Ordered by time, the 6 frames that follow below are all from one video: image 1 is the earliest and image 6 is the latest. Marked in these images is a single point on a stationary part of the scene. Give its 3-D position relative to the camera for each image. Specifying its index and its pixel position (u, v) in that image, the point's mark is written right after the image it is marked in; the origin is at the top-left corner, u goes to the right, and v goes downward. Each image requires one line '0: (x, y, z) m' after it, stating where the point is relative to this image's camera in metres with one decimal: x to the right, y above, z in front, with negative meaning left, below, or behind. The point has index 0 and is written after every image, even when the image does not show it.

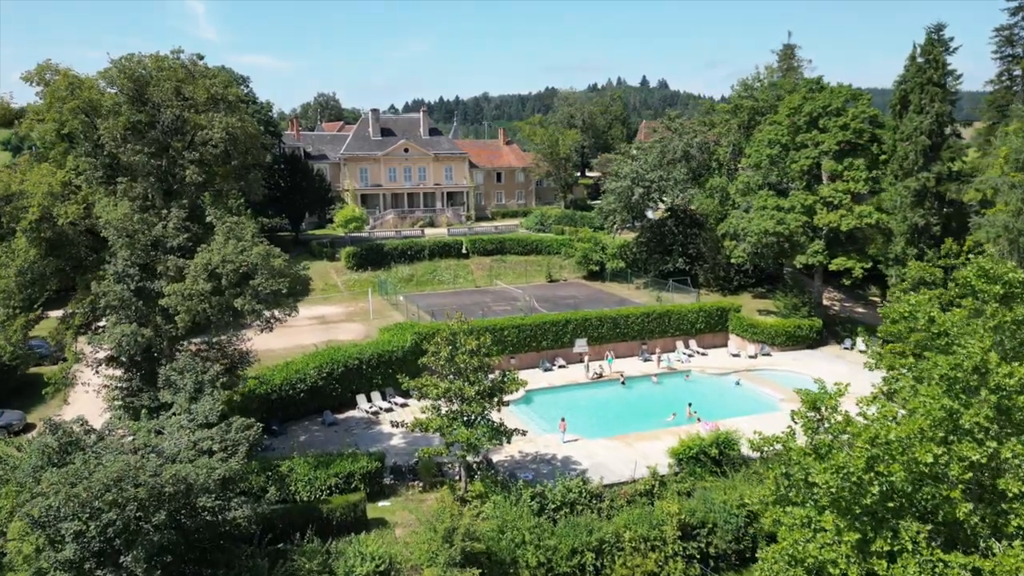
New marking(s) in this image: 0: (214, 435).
0: (-7.4, -3.6, +17.2) m
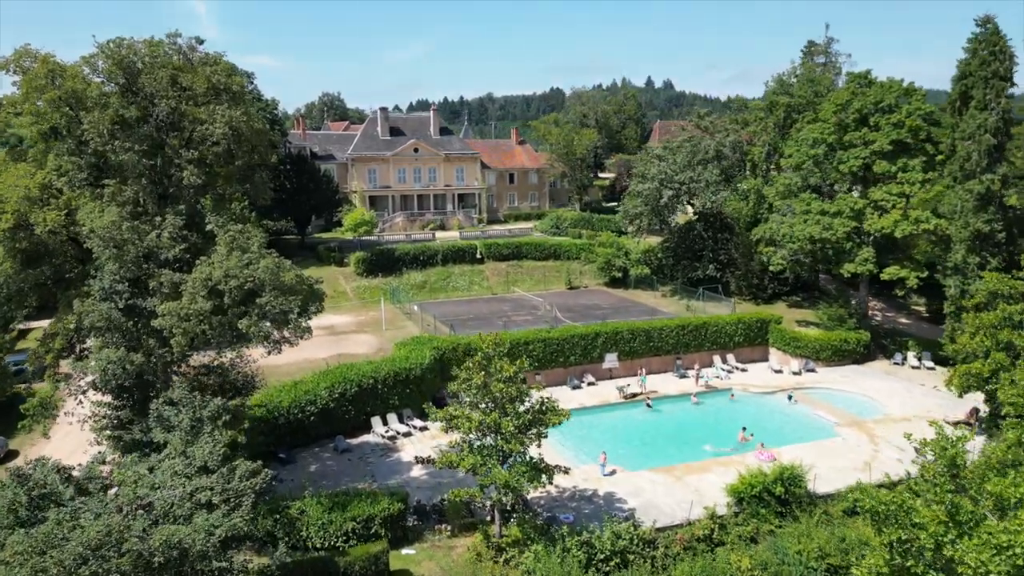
0: (-6.3, -4.1, +14.6) m
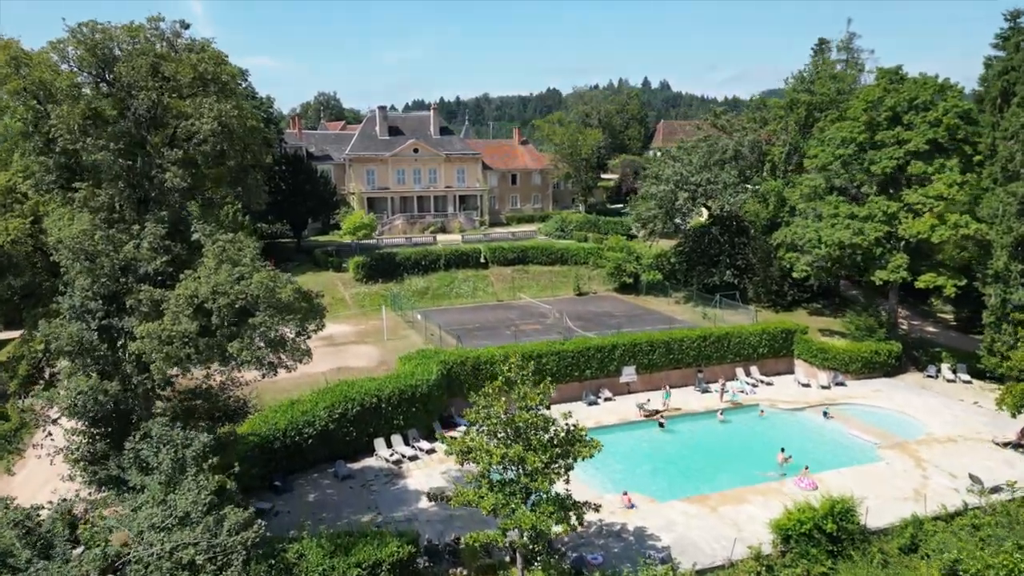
0: (-5.6, -4.5, +12.5) m
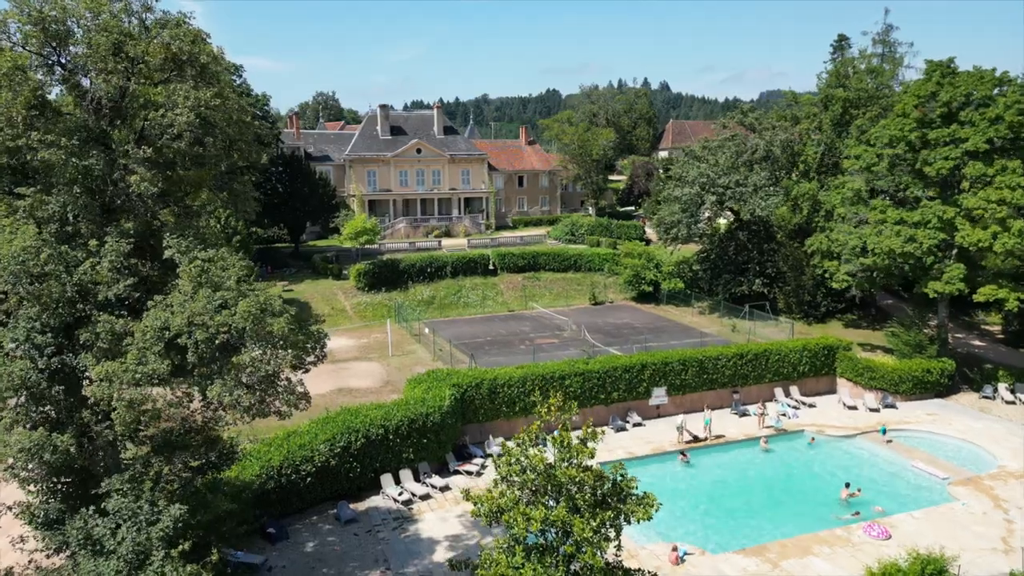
0: (-4.8, -5.0, +9.6) m
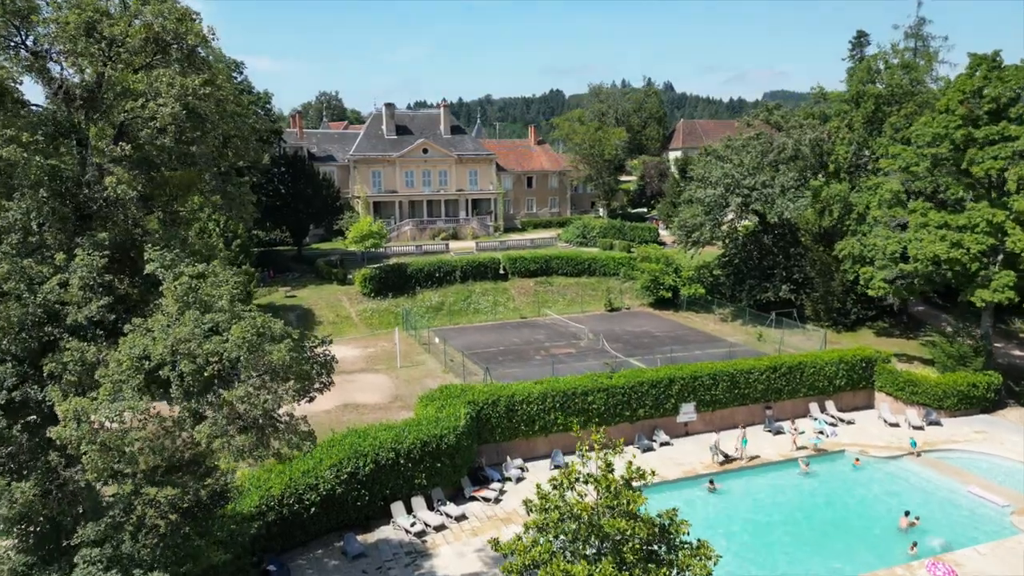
0: (-4.2, -5.3, +7.7) m
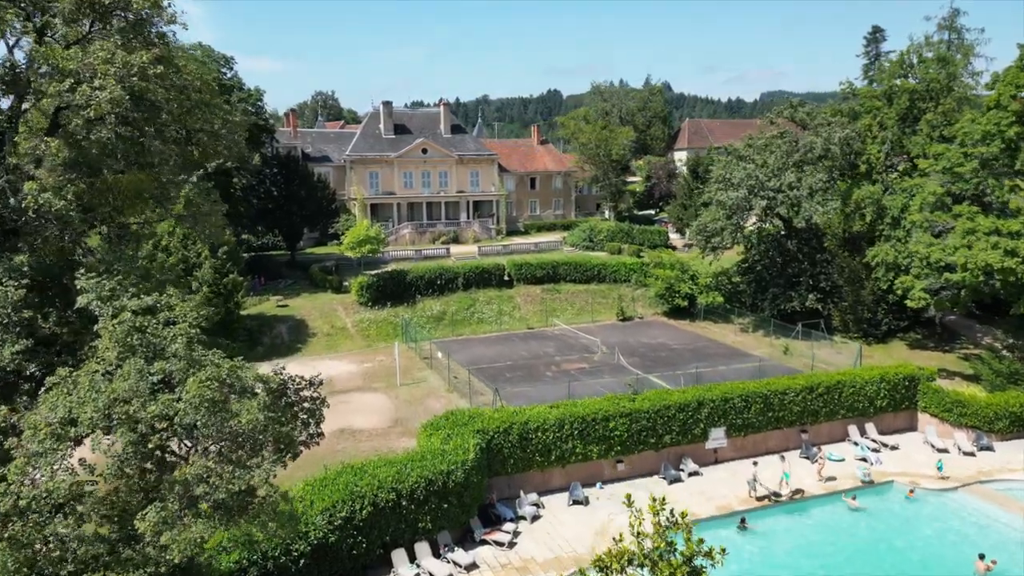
0: (-3.7, -5.8, +5.2) m
